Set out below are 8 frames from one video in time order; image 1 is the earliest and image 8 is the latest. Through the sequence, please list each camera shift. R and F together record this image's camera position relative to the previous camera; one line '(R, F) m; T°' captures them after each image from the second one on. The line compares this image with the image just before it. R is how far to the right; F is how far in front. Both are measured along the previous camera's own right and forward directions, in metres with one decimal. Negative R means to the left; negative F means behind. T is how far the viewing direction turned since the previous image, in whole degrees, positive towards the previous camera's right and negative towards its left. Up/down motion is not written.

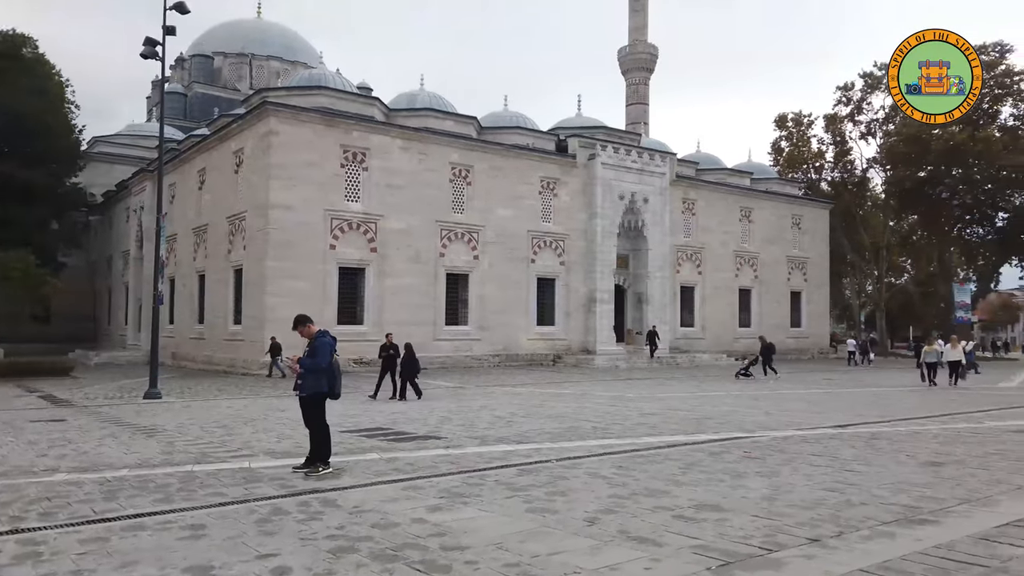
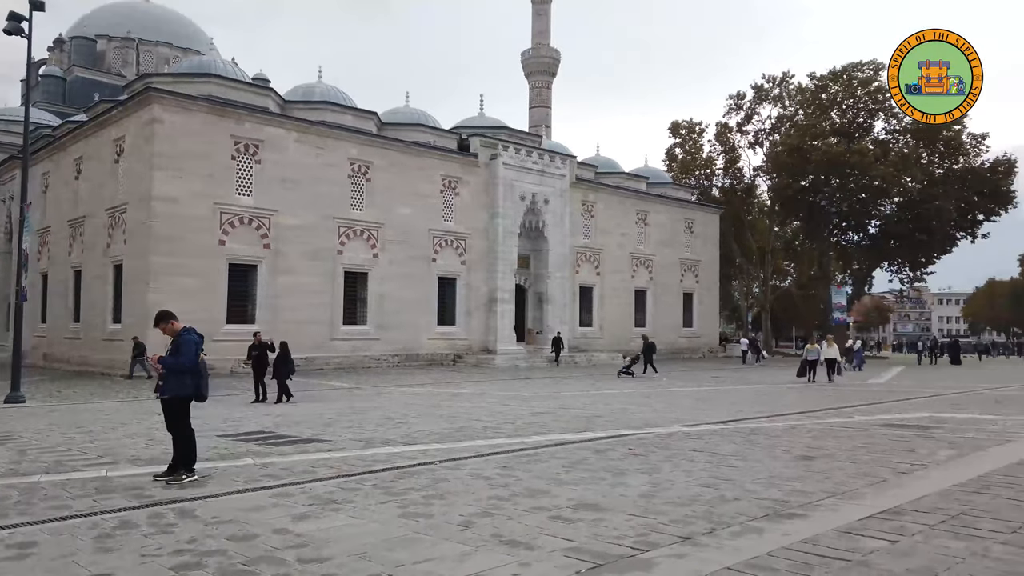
(+0.2, +0.2) m; +7°
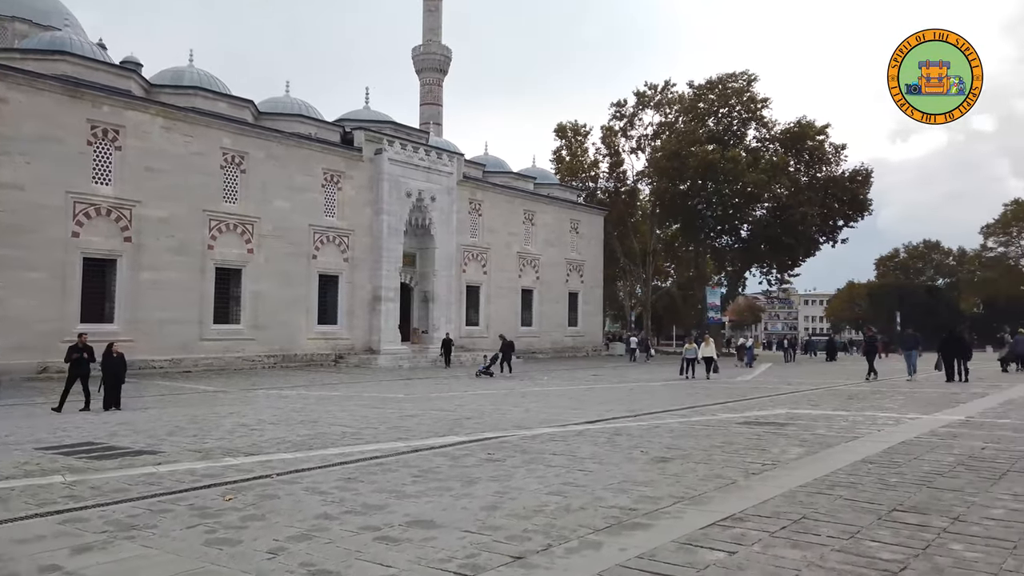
(+0.4, +0.4) m; +8°
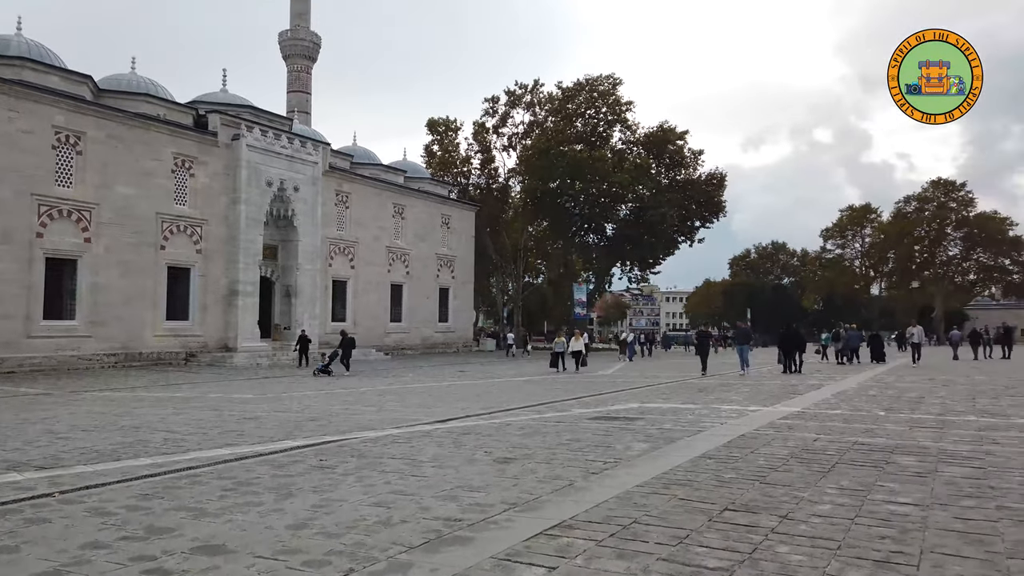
(+0.4, +0.5) m; +10°
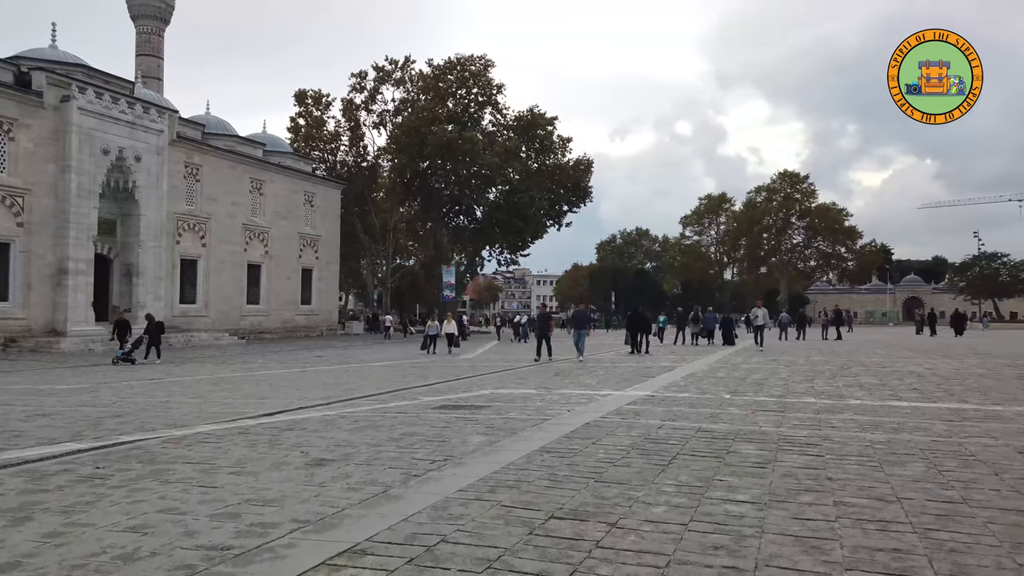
(+0.4, +0.7) m; +10°
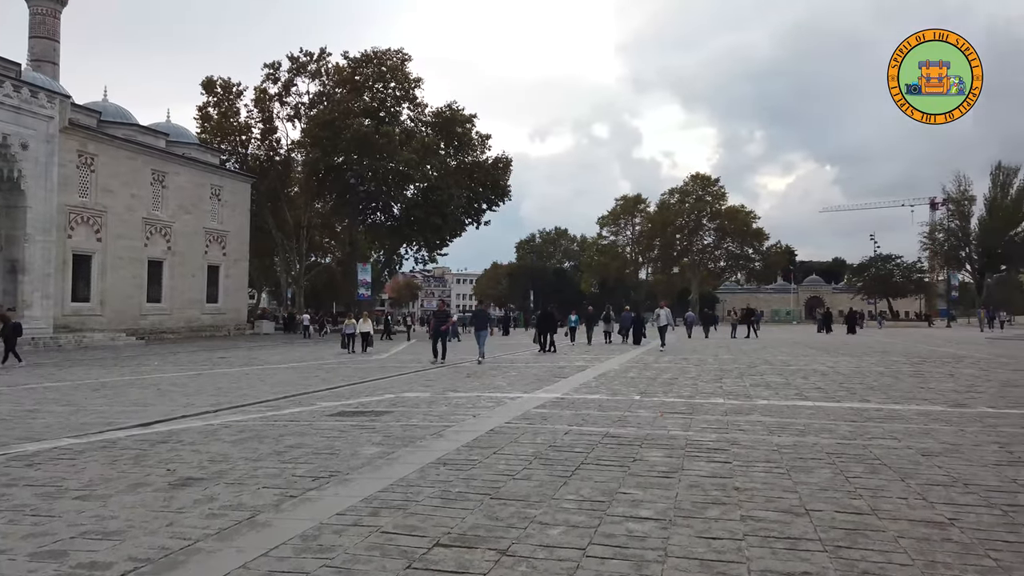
(+0.2, +0.5) m; +6°
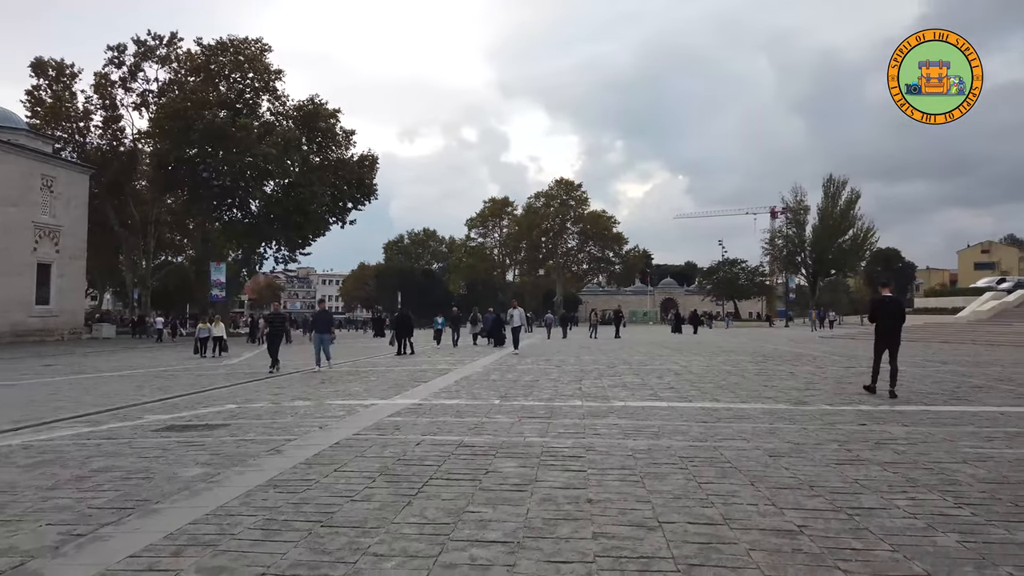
(+0.2, +0.4) m; +10°
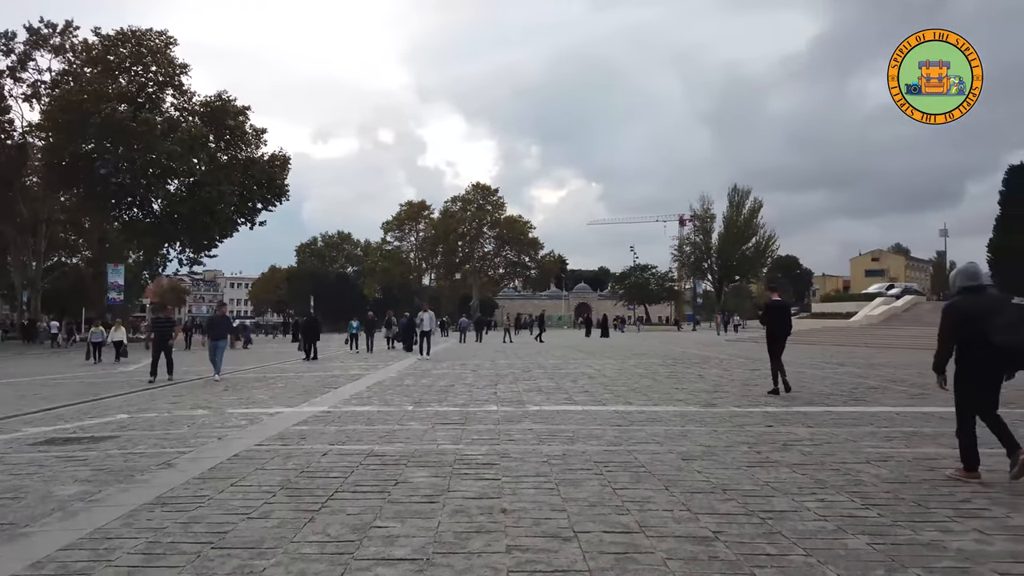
(0.0, +0.2) m; +6°
